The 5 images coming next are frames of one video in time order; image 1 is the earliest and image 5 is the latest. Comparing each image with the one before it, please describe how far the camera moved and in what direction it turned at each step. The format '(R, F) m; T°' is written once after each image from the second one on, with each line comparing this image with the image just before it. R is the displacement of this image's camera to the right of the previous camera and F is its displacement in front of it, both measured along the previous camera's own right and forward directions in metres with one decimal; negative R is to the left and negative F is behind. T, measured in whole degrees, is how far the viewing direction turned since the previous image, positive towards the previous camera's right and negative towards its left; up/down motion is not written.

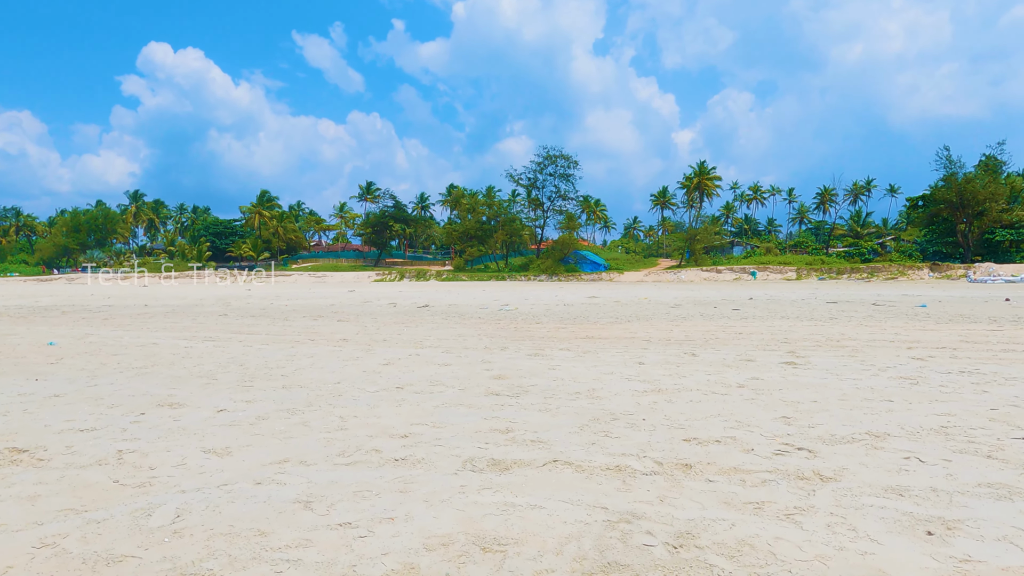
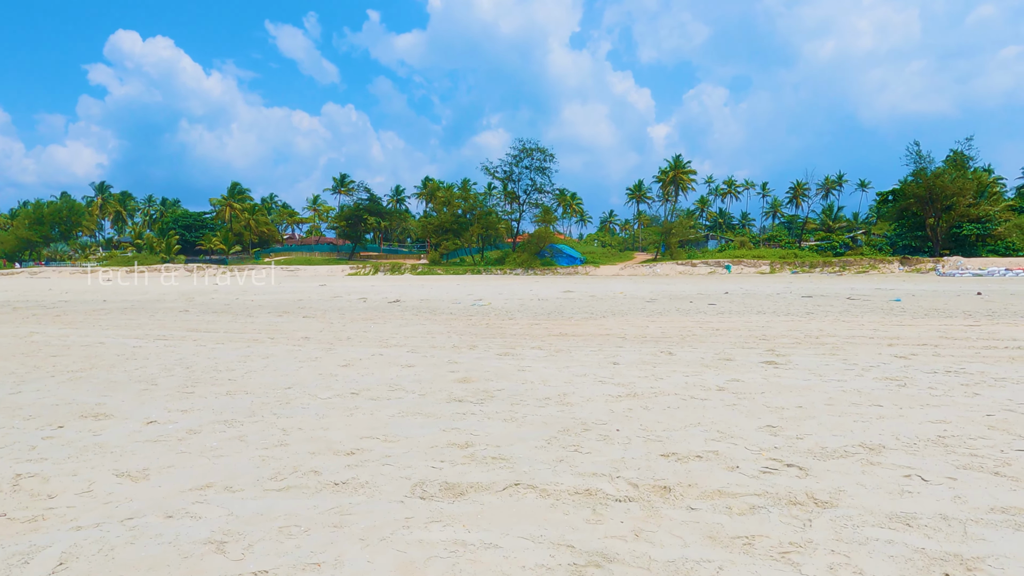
(+0.1, +0.3) m; +2°
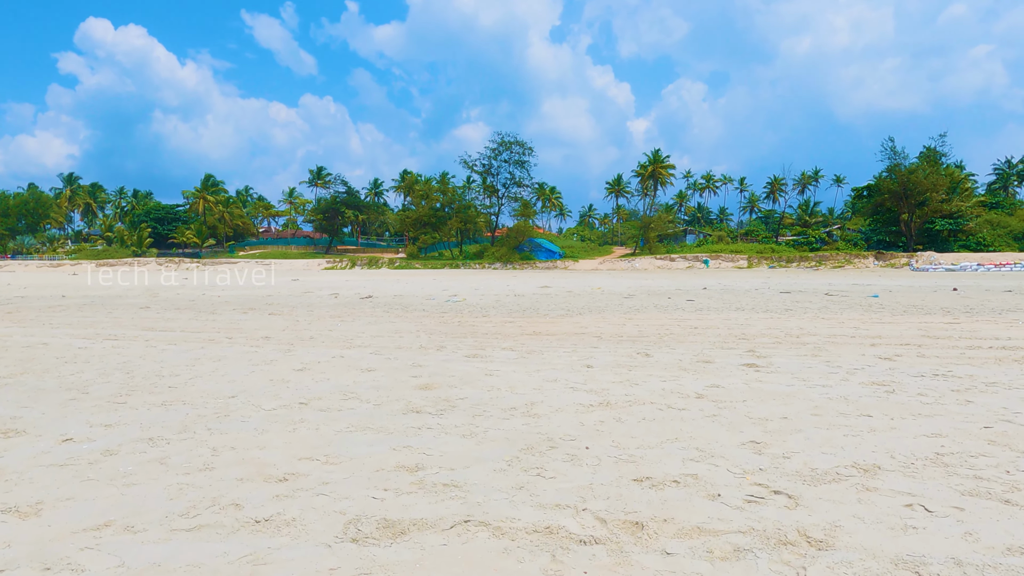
(+0.1, +0.3) m; +2°
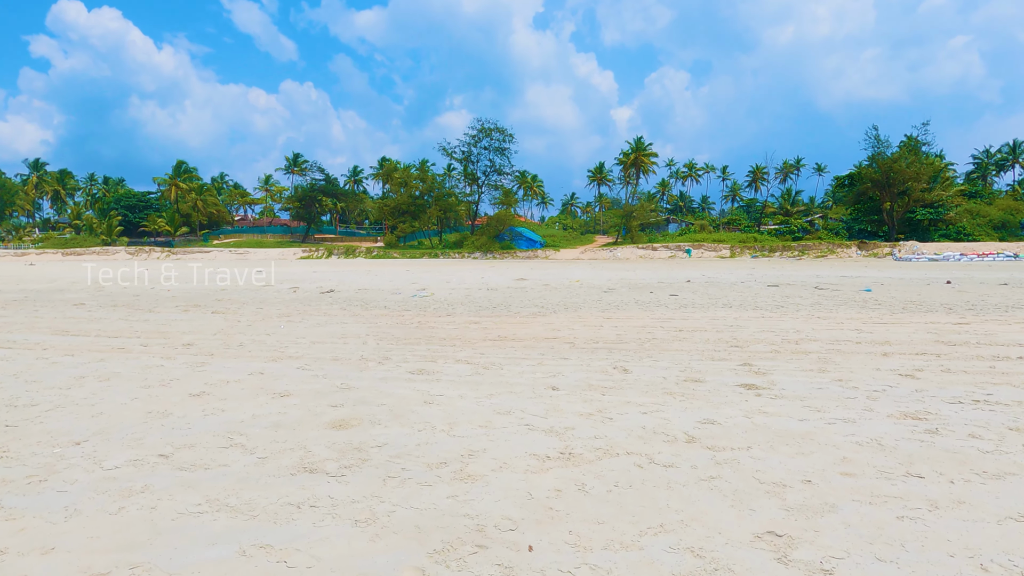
(+0.2, +0.9) m; +1°
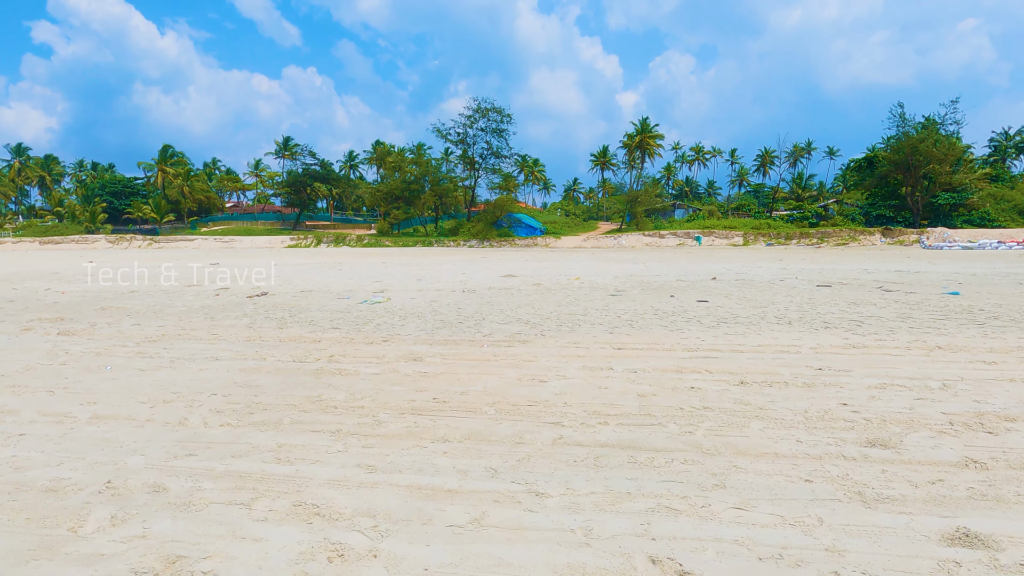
(+0.3, +2.9) m; 0°
